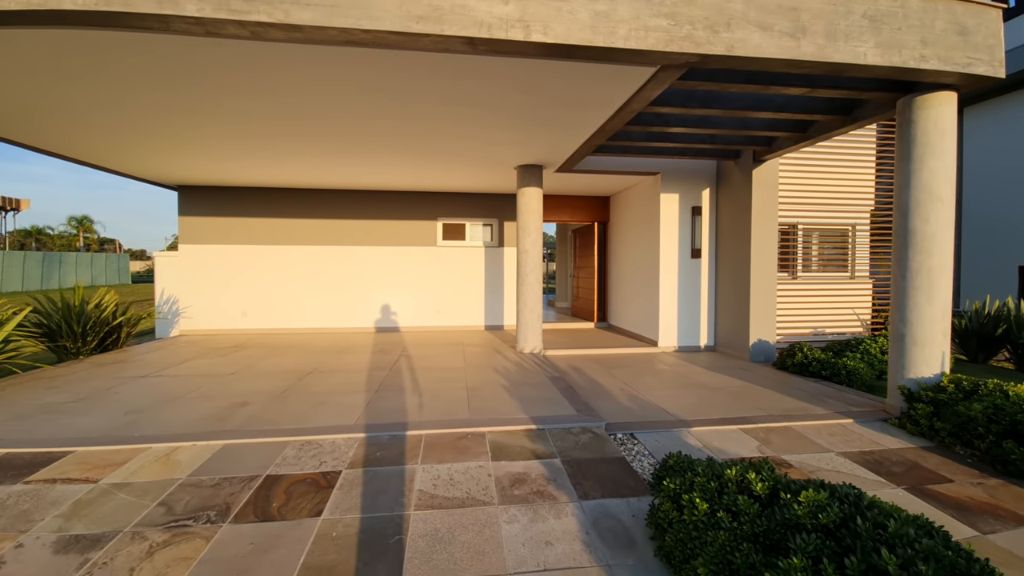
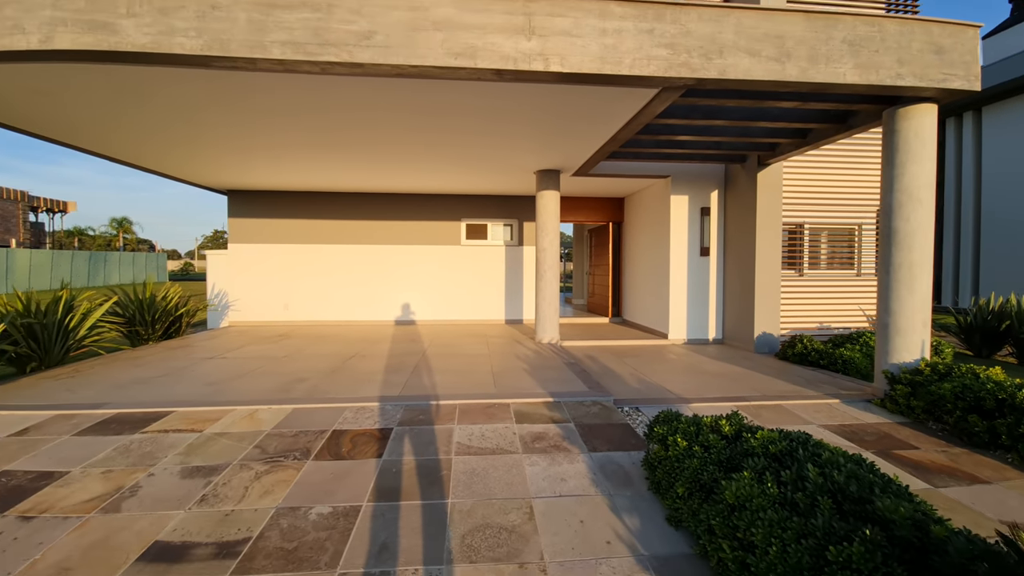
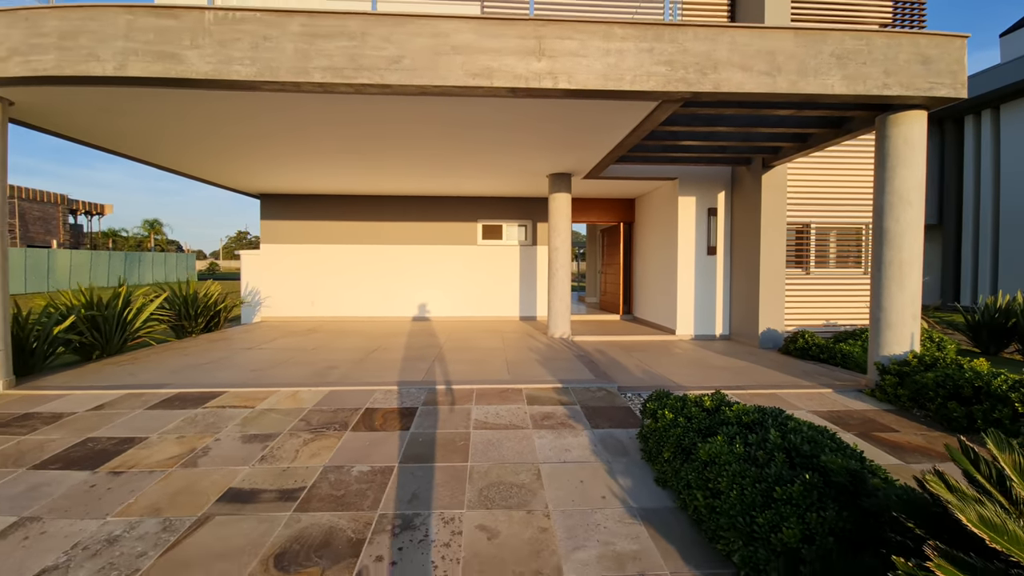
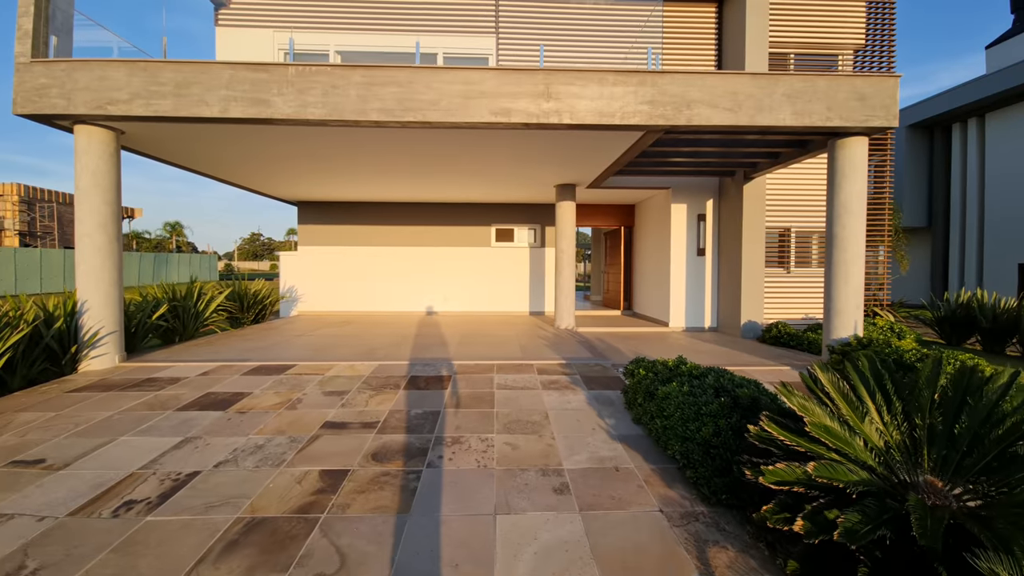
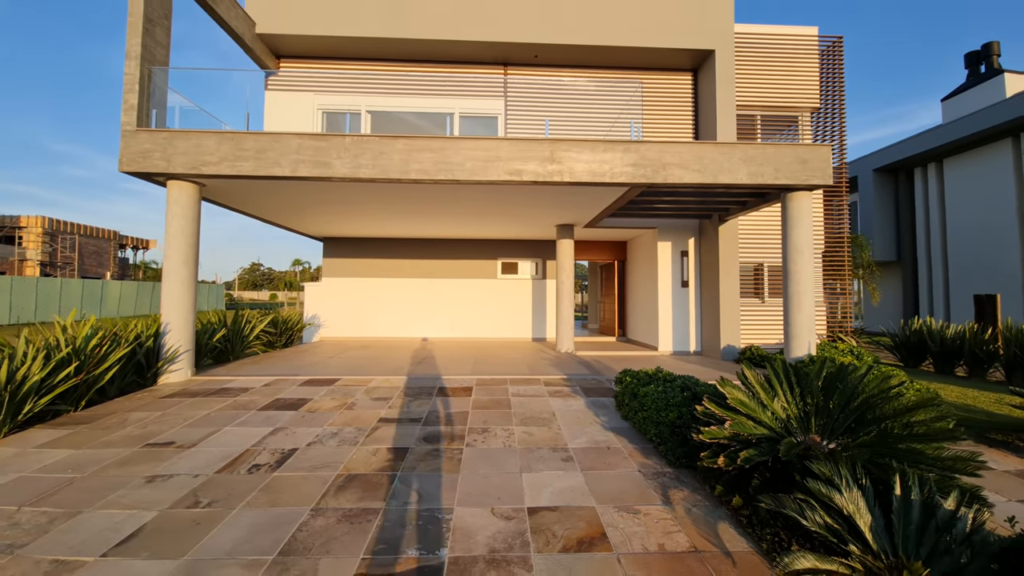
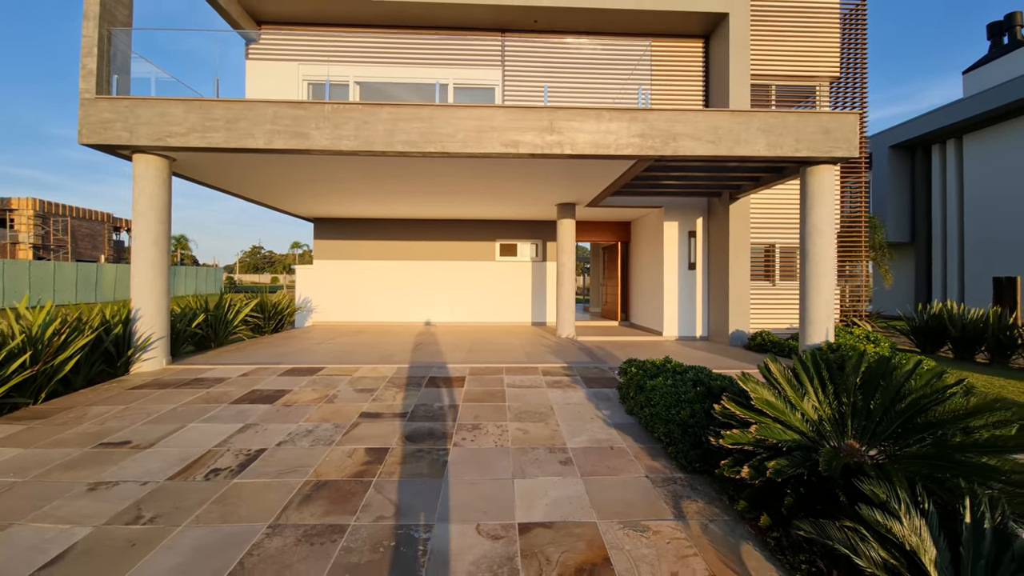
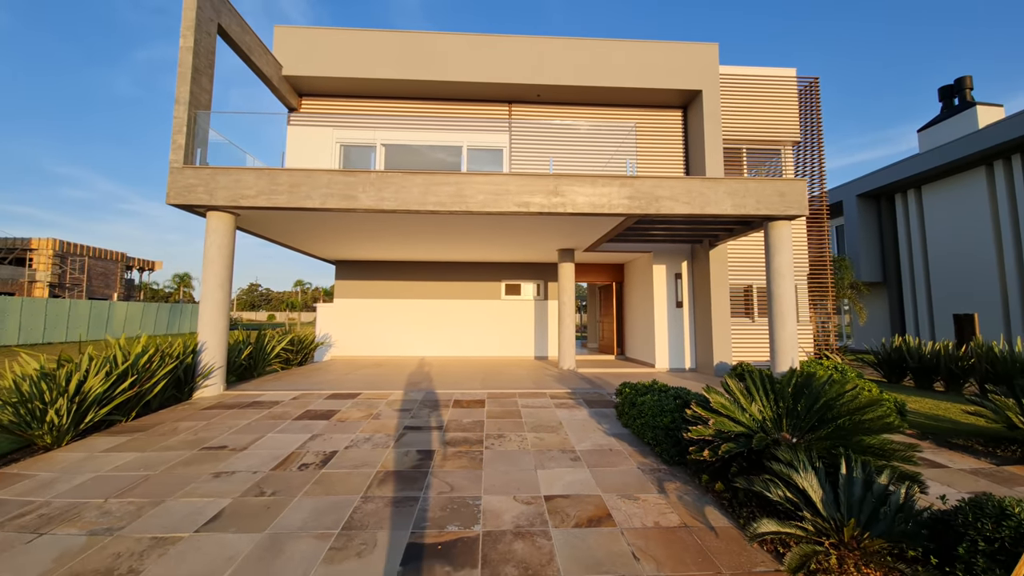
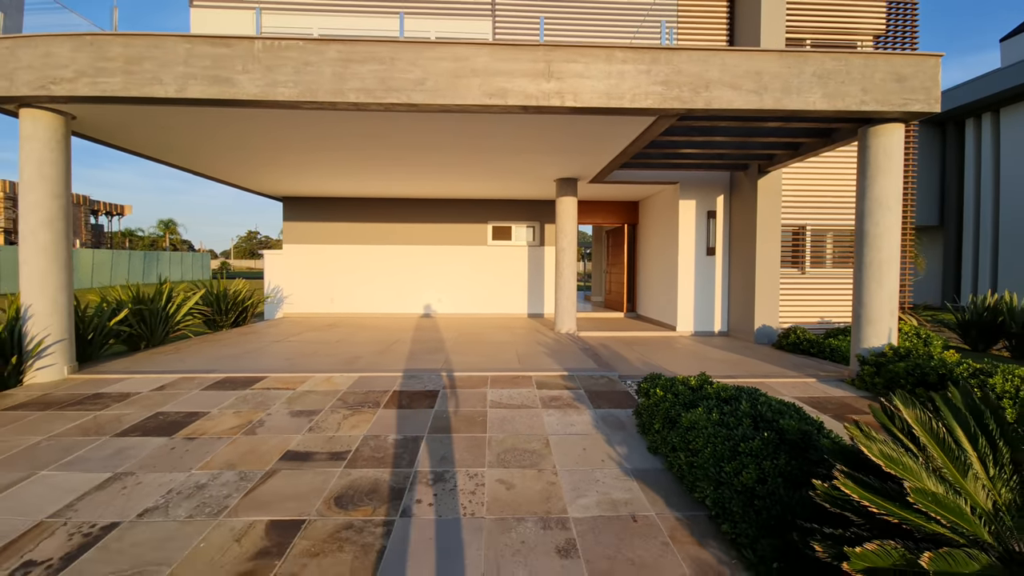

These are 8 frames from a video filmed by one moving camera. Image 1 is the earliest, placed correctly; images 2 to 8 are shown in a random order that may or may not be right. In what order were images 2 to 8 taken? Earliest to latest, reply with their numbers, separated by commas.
2, 3, 8, 4, 6, 5, 7
